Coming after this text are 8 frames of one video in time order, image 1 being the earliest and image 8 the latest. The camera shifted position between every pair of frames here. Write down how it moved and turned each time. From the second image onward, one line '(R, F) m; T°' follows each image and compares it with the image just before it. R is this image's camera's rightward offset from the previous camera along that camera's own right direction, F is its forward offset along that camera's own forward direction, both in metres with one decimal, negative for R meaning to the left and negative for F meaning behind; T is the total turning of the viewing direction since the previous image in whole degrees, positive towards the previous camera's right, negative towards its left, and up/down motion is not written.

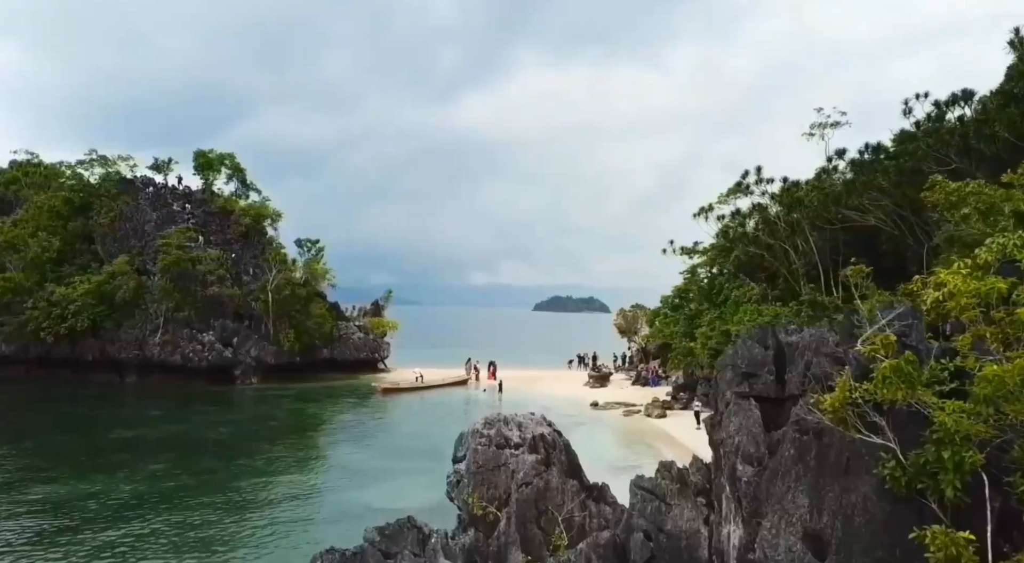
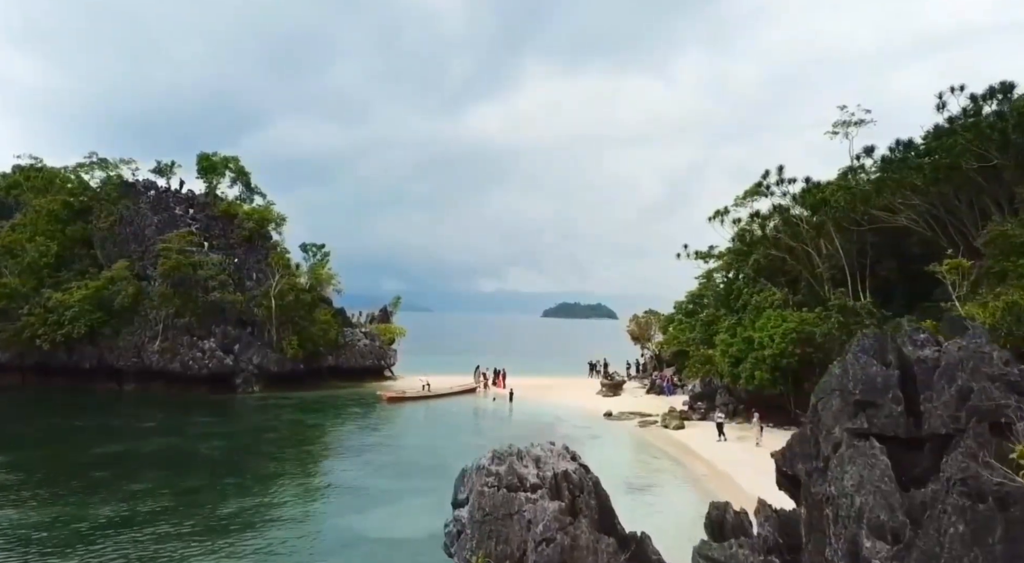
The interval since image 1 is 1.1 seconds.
(-0.1, +1.8) m; -1°
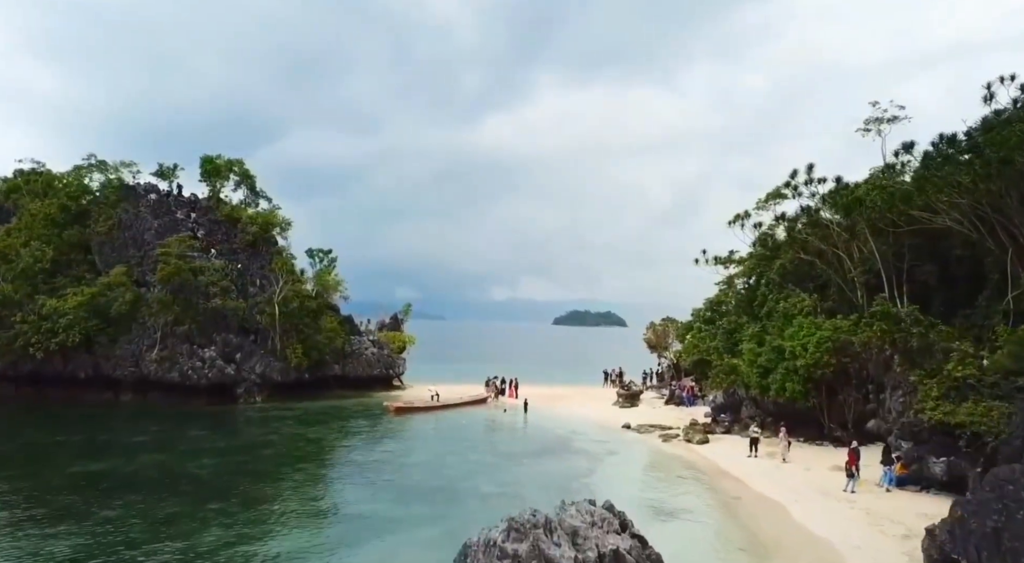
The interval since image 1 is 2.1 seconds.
(-0.2, +2.3) m; -1°
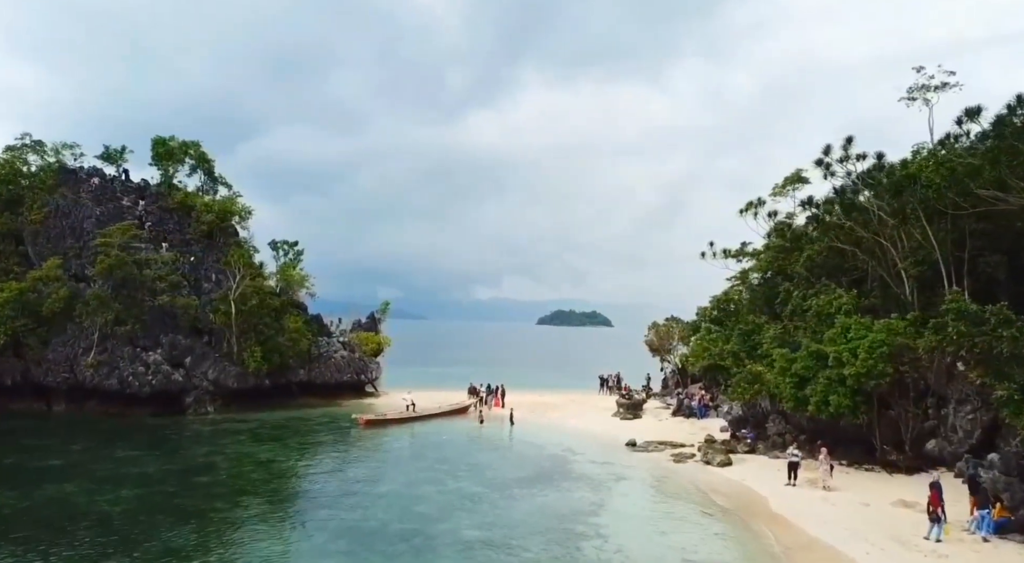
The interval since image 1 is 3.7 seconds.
(-0.1, +6.0) m; +1°
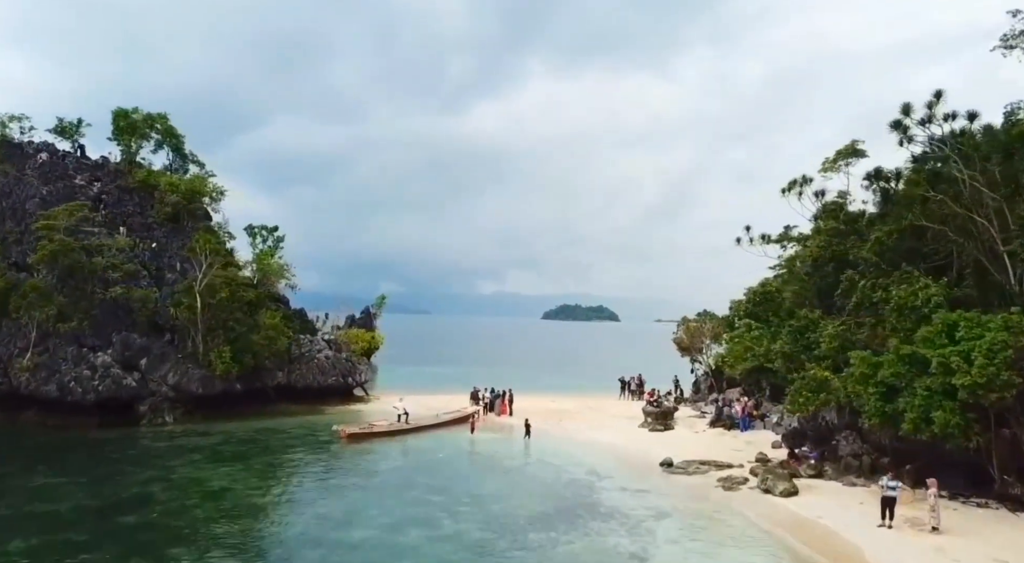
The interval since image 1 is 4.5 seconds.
(-0.5, +6.5) m; 0°
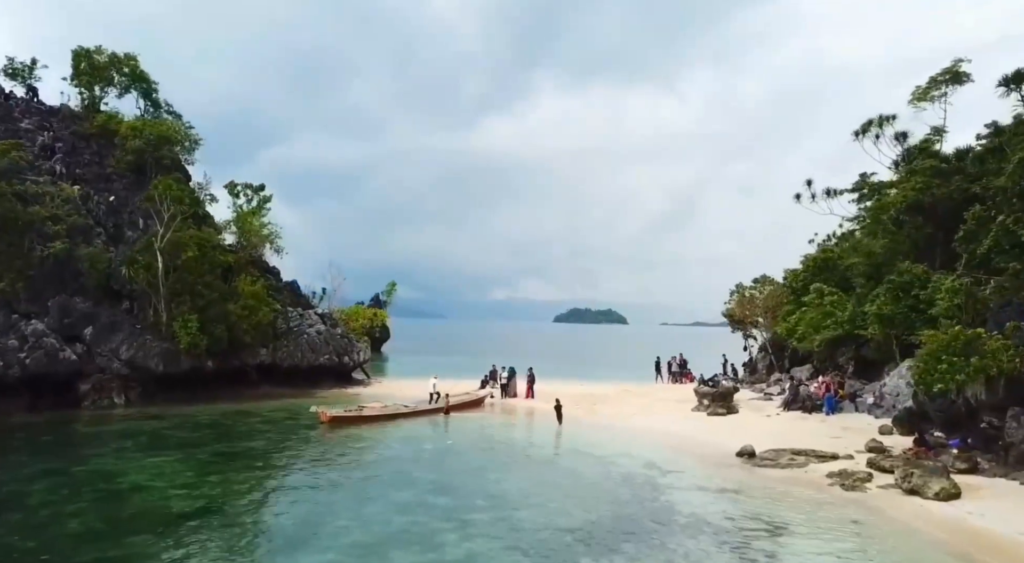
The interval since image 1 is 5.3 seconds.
(-0.5, +7.6) m; -1°
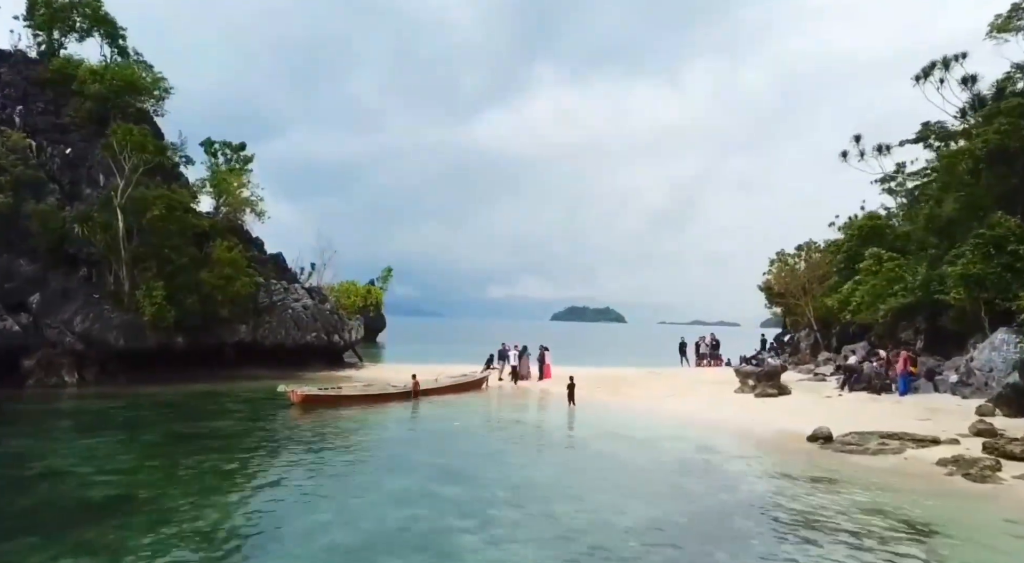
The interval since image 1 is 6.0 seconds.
(-0.7, +4.5) m; 0°
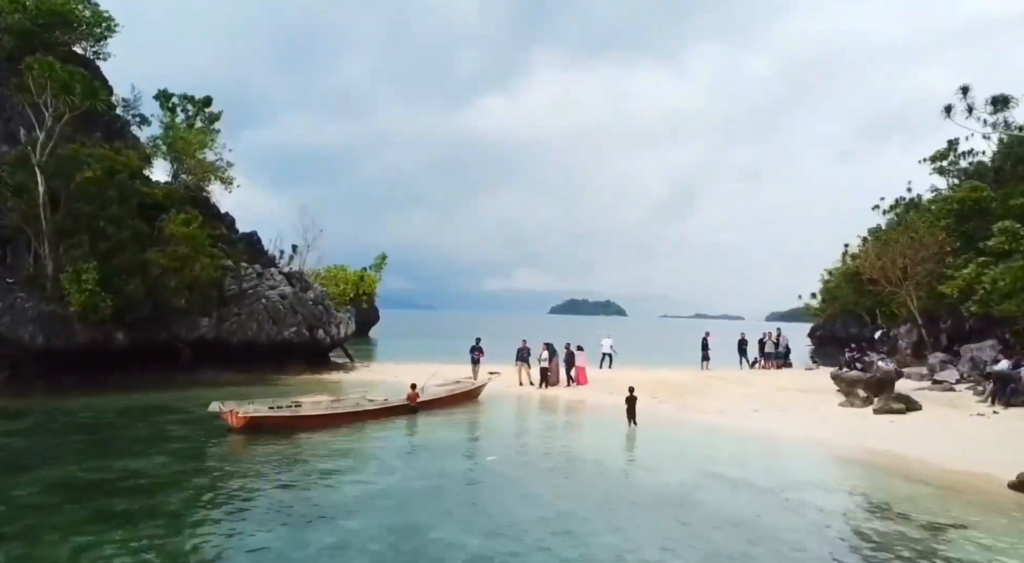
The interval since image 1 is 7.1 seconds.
(-1.4, +6.7) m; +1°
